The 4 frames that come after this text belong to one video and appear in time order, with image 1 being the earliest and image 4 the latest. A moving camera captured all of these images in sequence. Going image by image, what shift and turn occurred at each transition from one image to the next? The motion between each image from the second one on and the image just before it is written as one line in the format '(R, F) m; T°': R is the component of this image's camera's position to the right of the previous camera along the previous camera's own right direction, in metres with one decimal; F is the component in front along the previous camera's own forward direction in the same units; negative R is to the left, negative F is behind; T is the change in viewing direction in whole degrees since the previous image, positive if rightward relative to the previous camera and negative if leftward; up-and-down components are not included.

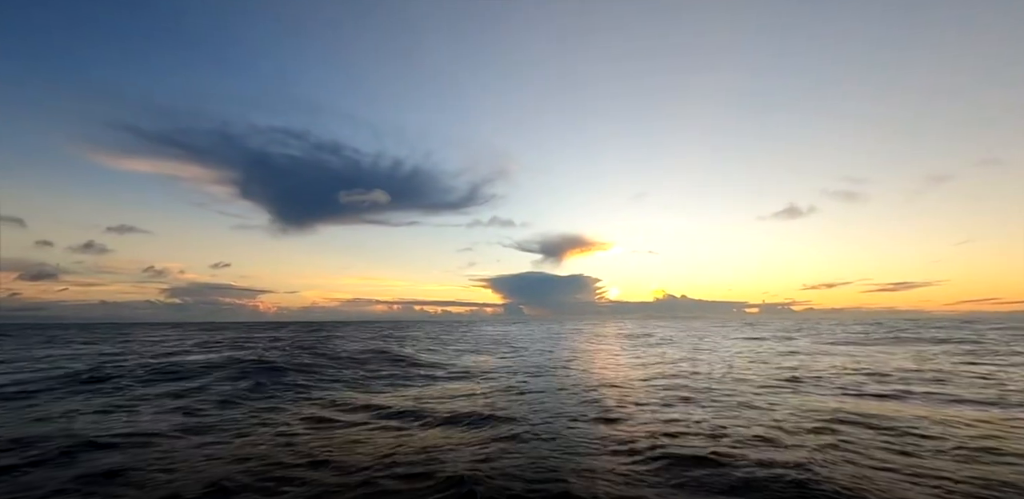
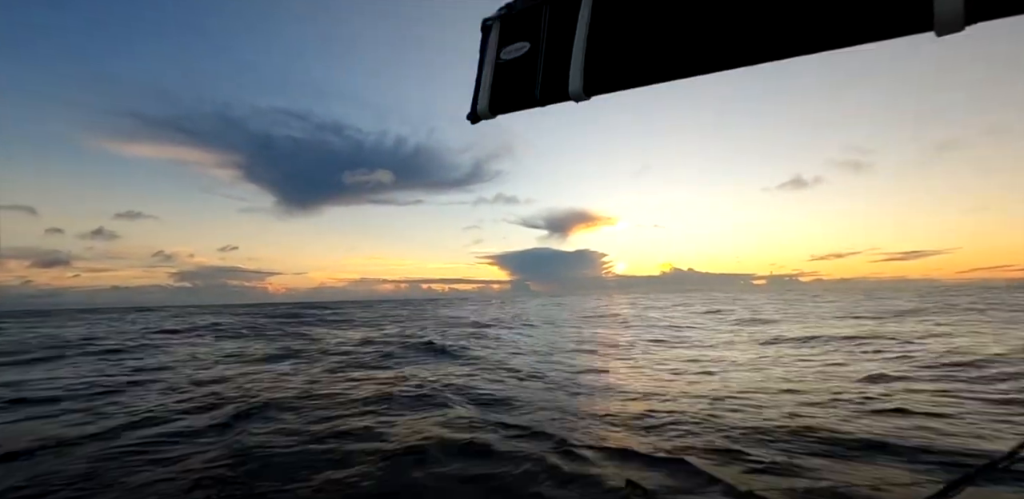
(-5.0, +1.7) m; -1°
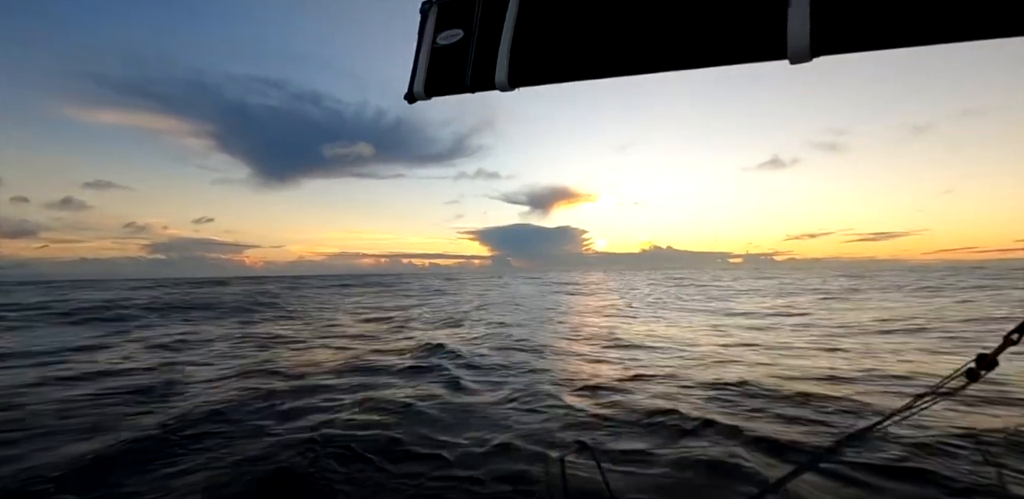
(+1.4, -6.6) m; +2°
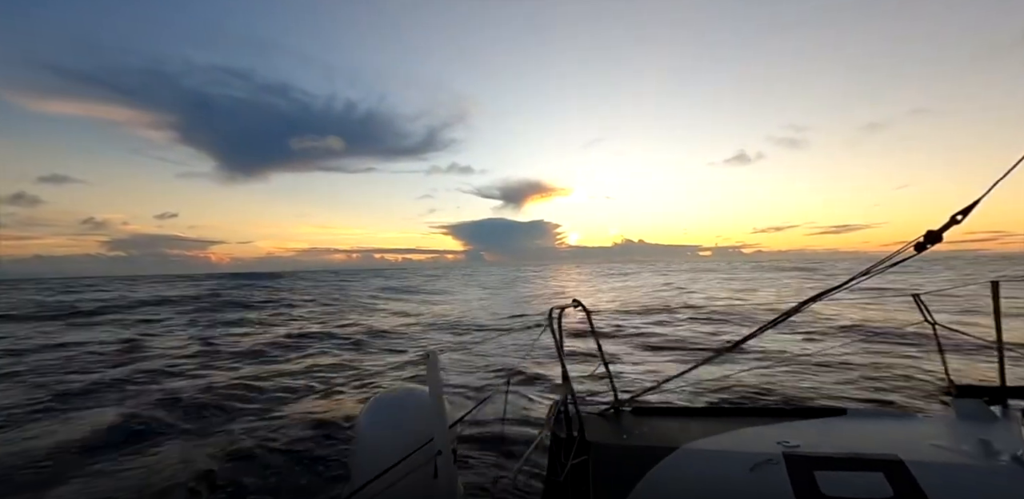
(+0.5, -5.1) m; +3°
